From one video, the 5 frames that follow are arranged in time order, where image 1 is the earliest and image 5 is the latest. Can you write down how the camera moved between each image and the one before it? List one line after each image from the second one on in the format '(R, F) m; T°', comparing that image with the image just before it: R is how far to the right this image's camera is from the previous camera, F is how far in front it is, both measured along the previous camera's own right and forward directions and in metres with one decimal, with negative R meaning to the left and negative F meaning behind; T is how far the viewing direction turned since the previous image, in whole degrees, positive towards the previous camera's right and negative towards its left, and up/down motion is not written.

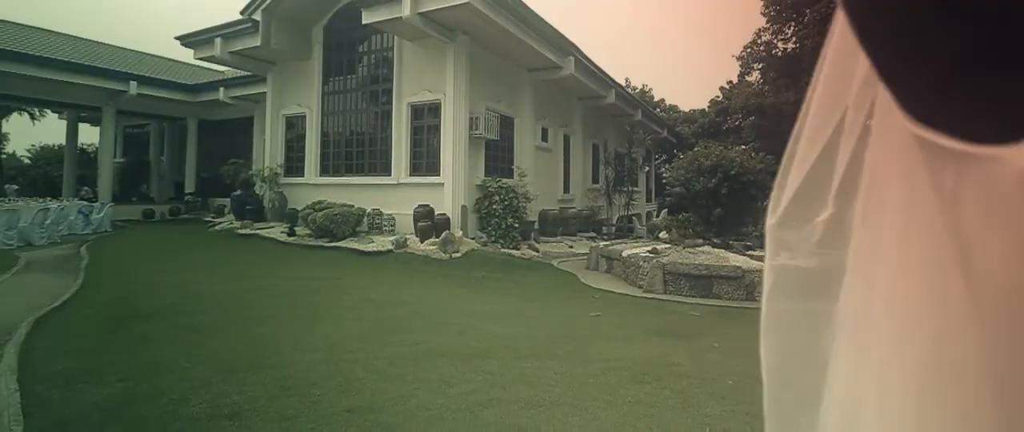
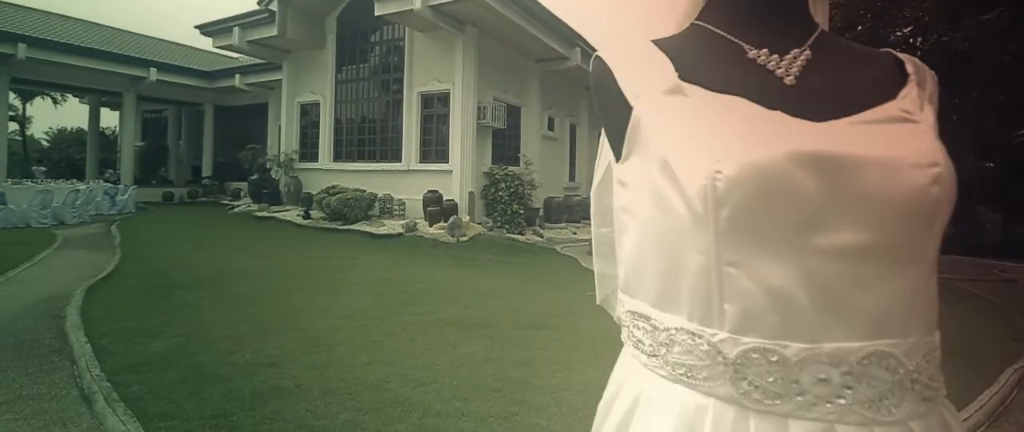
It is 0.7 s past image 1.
(+0.1, -0.4) m; -1°
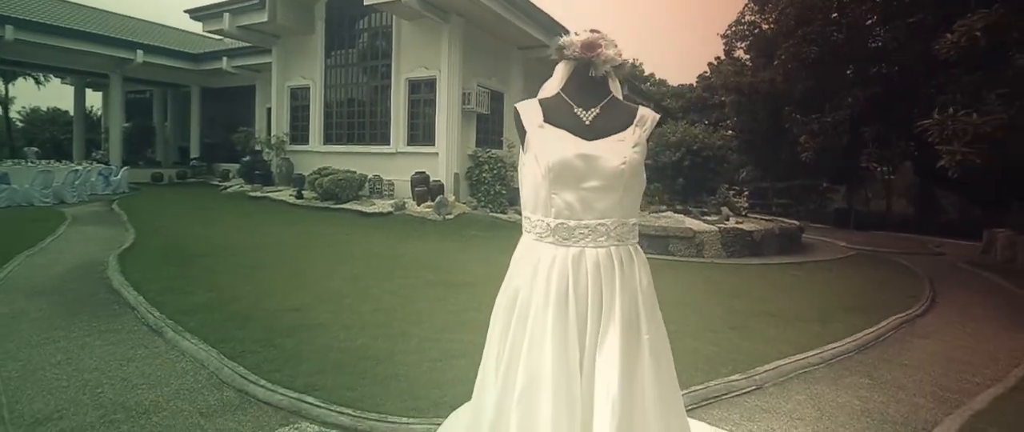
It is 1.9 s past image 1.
(+0.1, -0.7) m; +2°
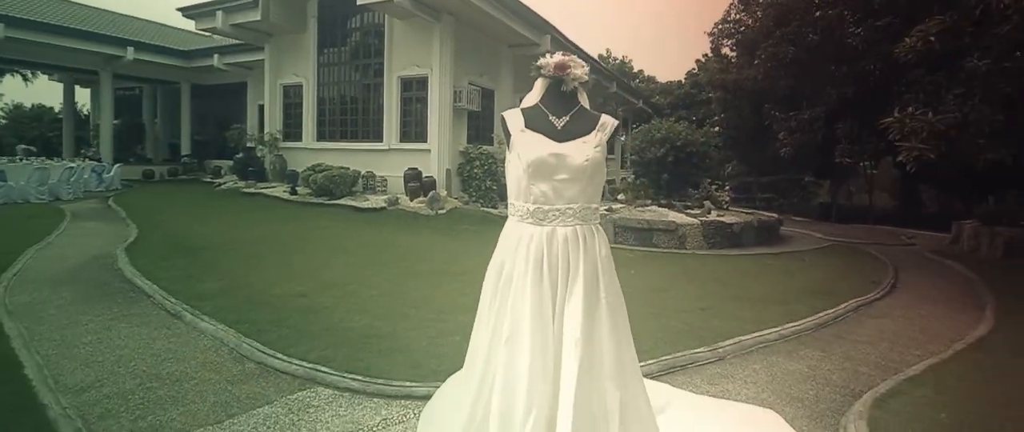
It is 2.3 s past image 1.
(0.0, -0.3) m; +1°
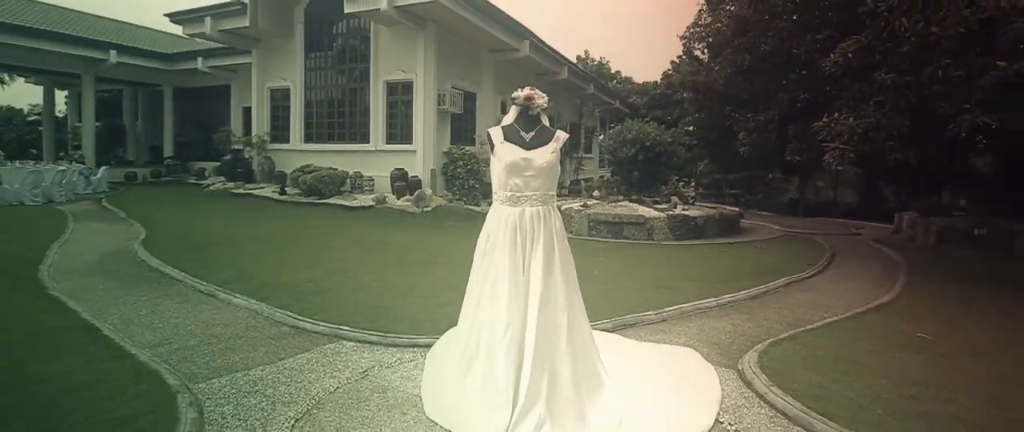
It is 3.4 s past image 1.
(0.0, -0.7) m; +2°
